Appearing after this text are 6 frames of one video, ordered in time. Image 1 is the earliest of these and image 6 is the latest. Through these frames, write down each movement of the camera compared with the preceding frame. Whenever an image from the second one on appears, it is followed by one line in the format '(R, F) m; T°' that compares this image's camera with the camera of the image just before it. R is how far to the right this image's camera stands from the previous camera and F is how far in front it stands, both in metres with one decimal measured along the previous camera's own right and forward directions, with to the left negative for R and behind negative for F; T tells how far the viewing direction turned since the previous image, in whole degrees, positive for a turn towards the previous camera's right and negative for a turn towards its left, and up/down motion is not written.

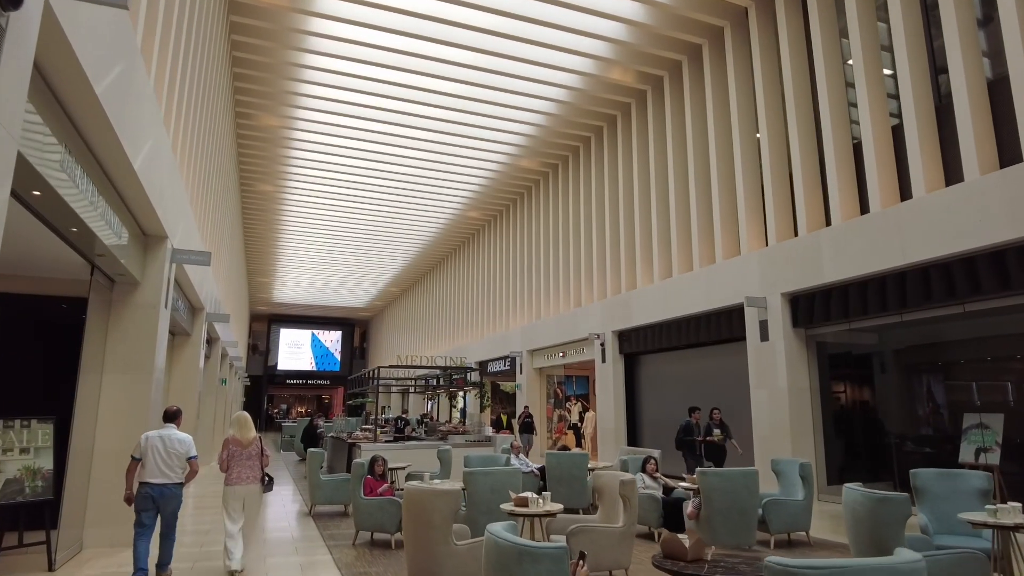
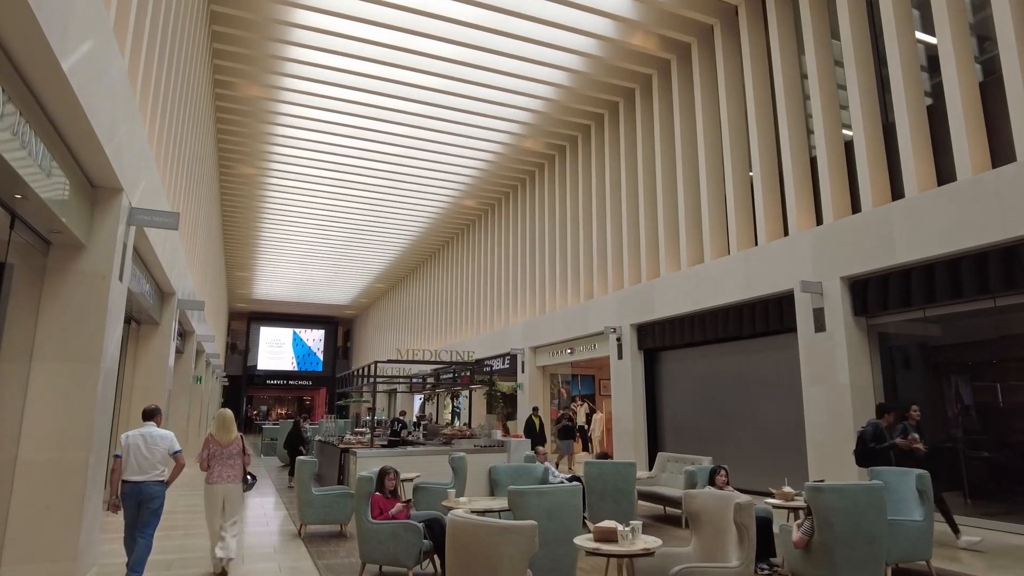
(-0.5, +1.1) m; +2°
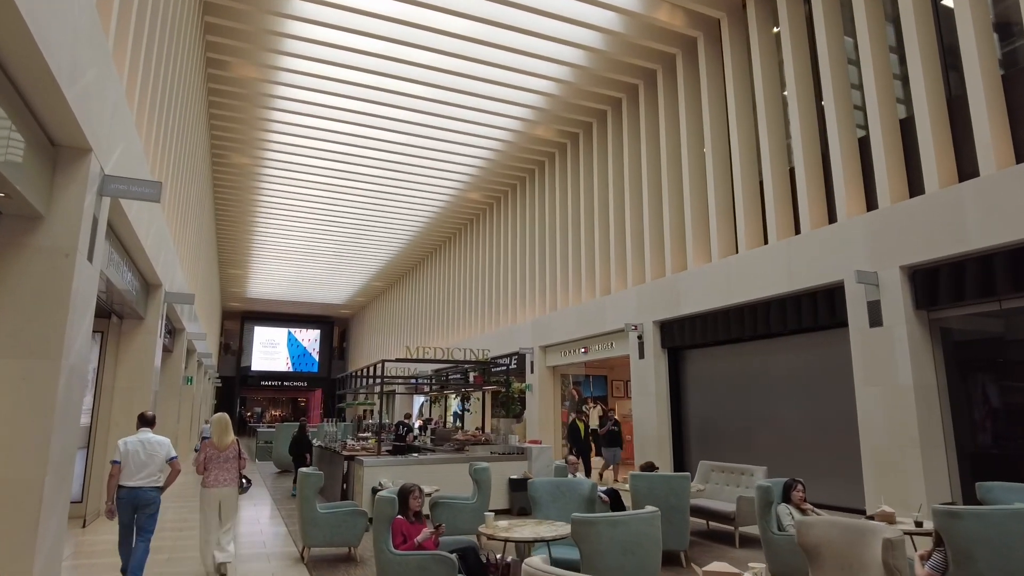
(-0.3, +0.7) m; 0°
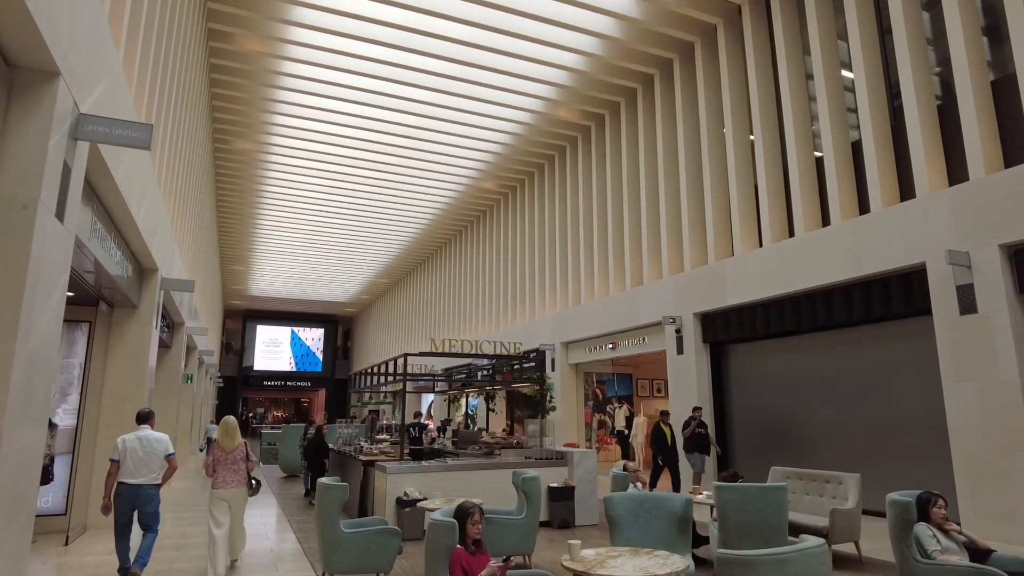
(-0.4, +0.8) m; 0°
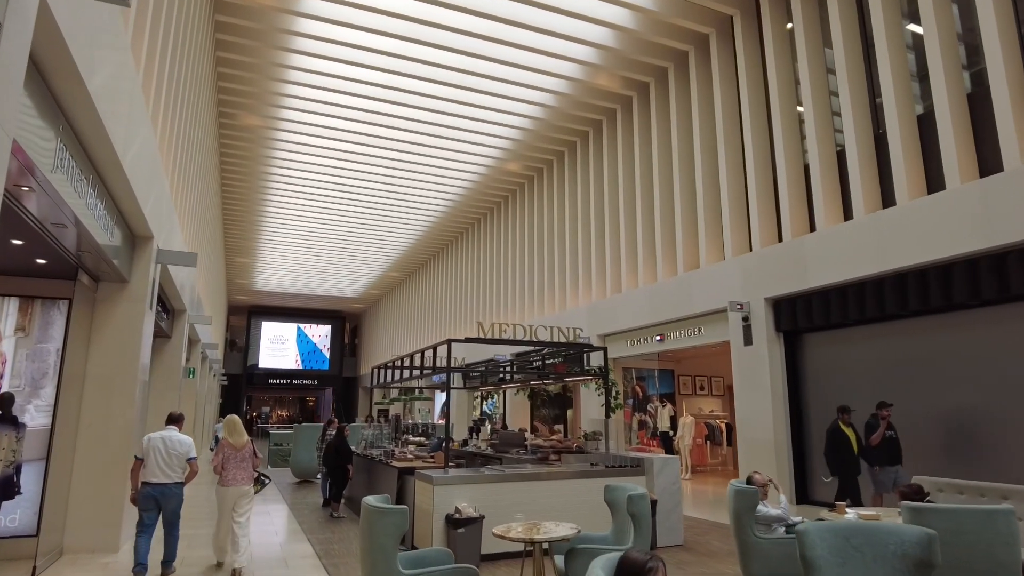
(-0.6, +1.1) m; 0°
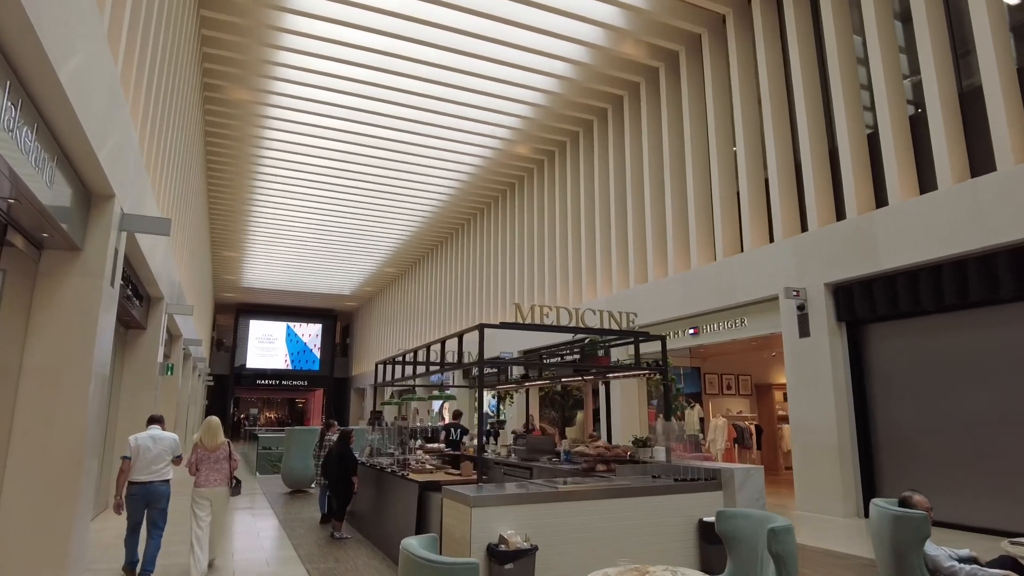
(-0.4, +1.1) m; +1°
